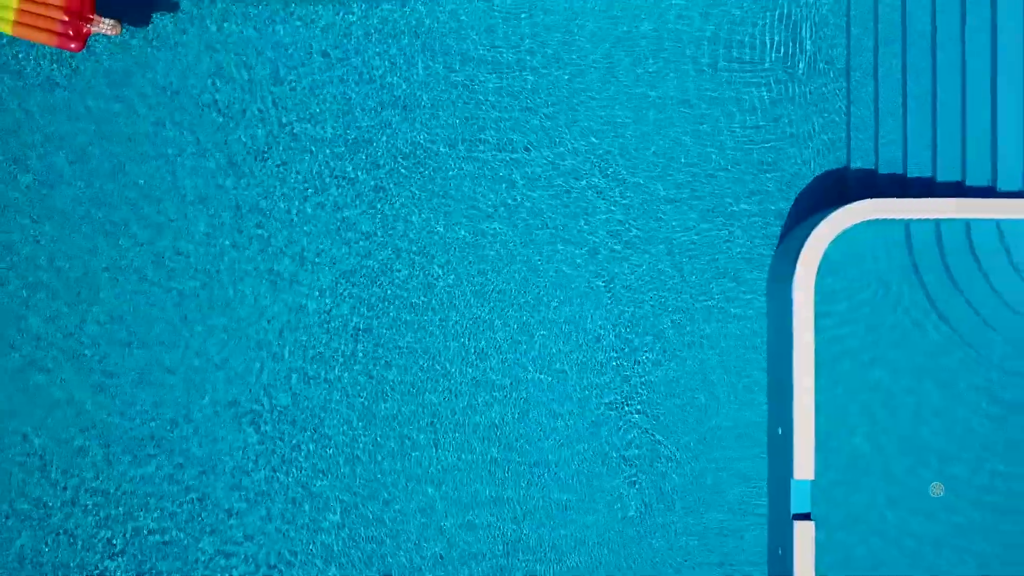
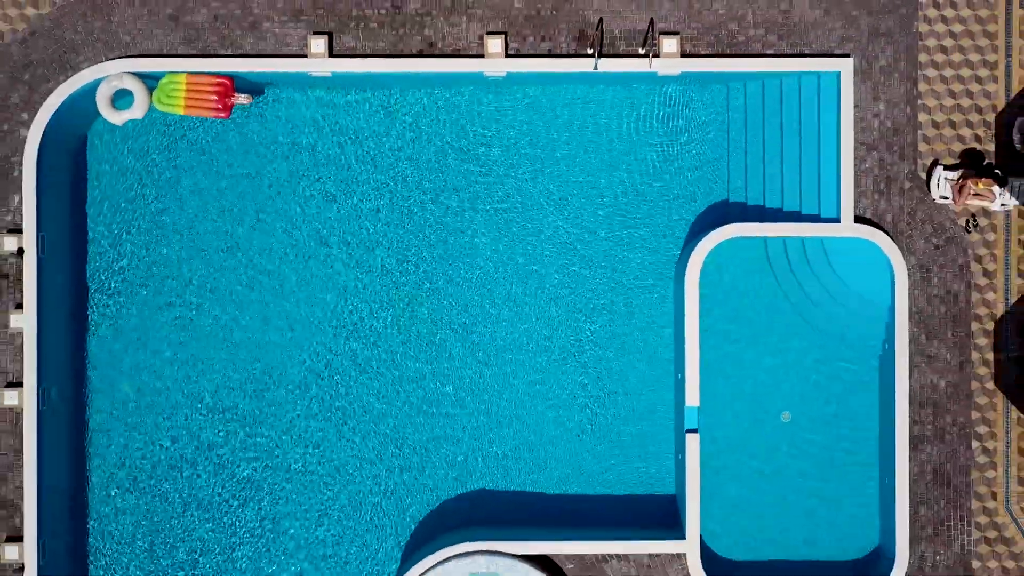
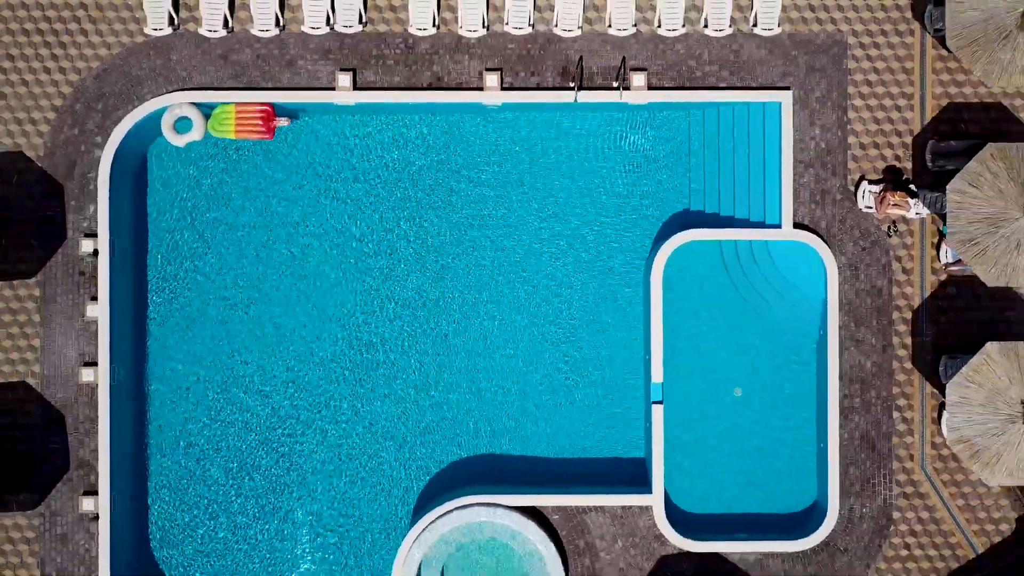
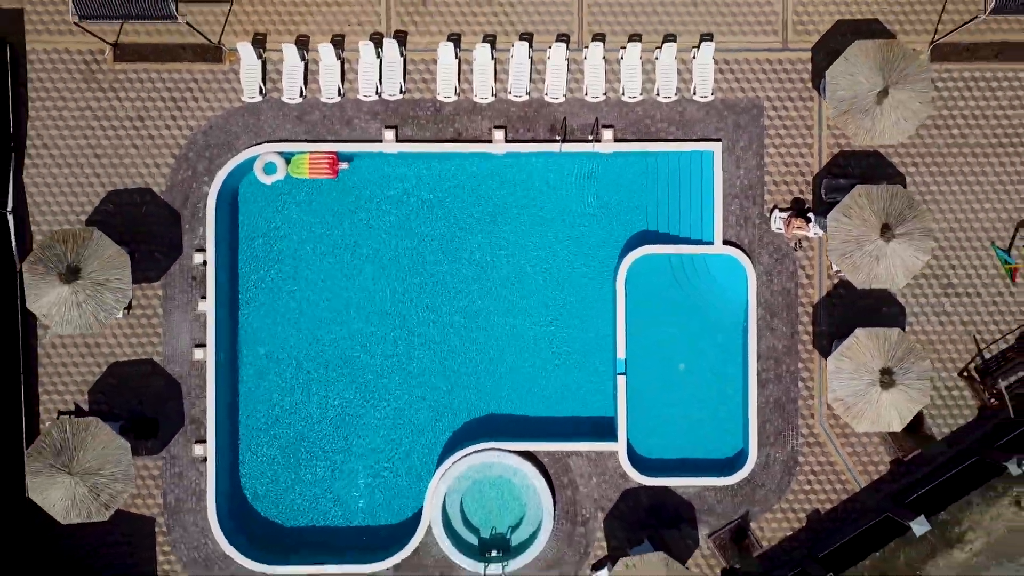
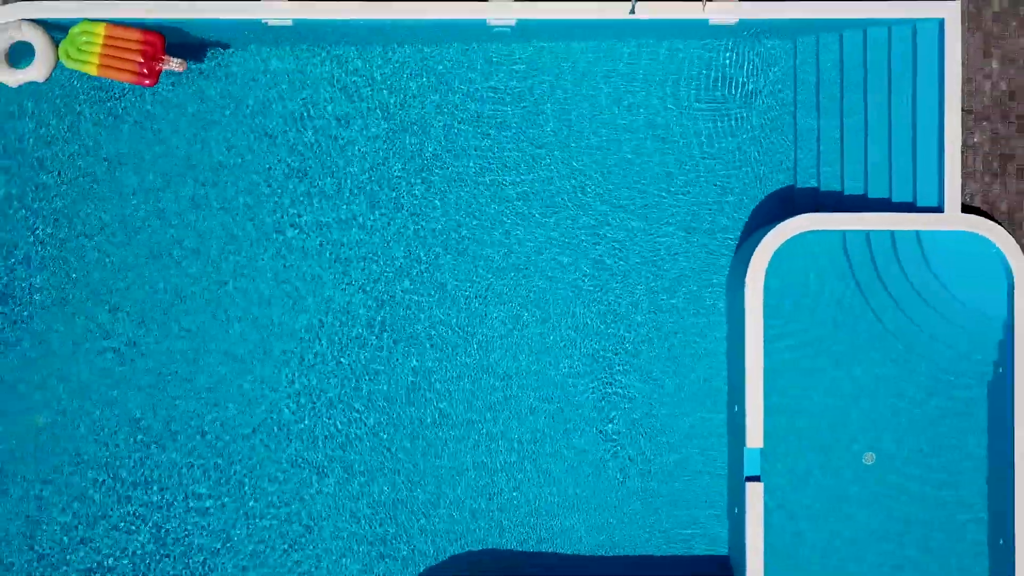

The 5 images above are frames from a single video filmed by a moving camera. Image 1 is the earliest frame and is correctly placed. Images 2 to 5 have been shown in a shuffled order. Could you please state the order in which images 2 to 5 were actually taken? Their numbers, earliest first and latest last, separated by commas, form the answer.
5, 2, 3, 4
